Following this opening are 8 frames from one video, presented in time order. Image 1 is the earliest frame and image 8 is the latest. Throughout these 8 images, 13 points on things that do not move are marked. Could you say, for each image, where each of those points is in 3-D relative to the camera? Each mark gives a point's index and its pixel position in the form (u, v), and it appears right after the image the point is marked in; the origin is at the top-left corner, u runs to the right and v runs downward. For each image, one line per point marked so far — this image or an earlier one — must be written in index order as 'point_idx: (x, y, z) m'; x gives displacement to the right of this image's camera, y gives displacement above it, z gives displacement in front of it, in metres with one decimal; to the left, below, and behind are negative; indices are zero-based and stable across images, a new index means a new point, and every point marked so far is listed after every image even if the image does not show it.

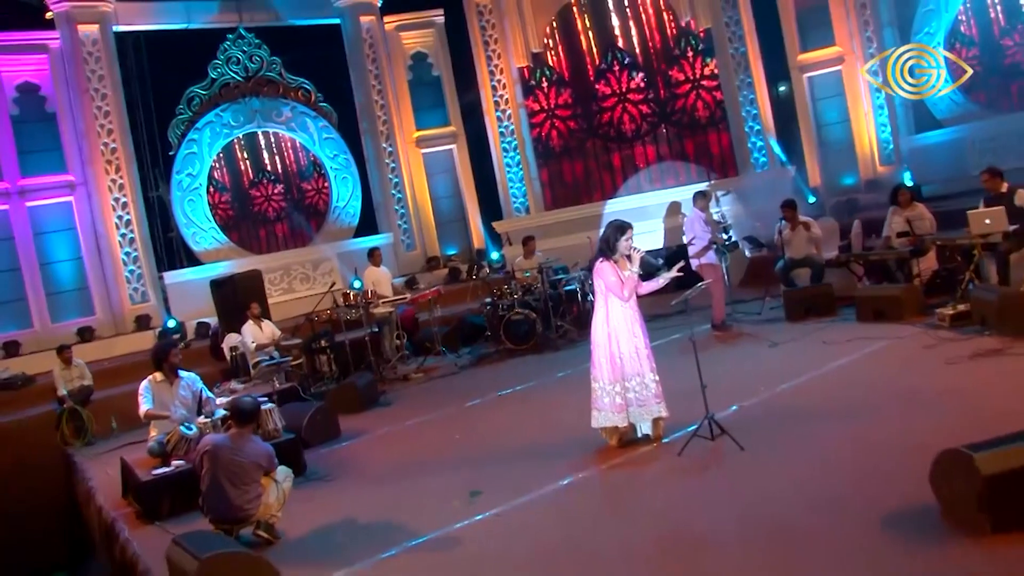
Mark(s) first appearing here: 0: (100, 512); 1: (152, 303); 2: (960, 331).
0: (-2.1, -1.1, +4.9) m
1: (-3.9, -0.2, +10.3) m
2: (+2.5, -0.2, +5.3) m
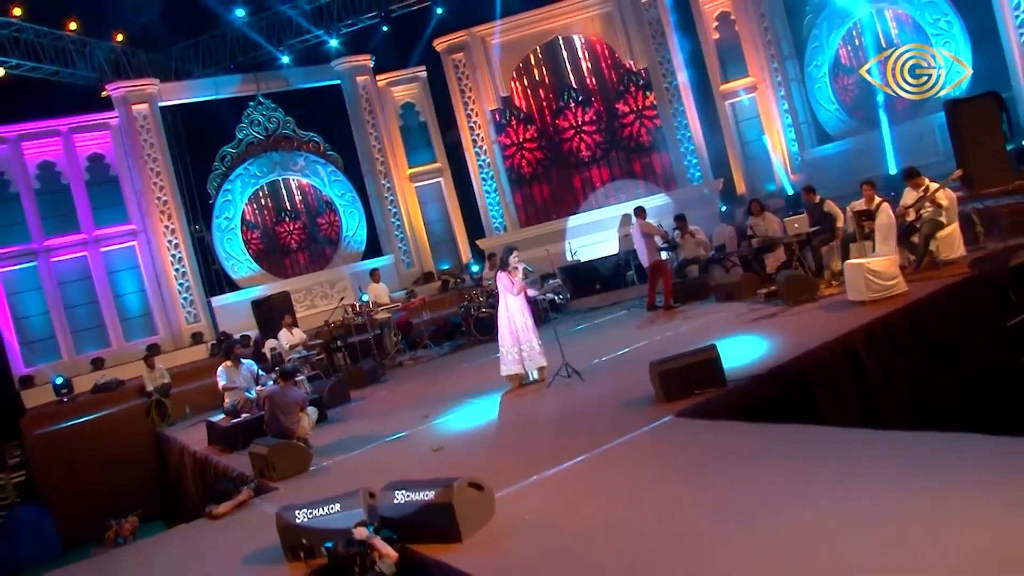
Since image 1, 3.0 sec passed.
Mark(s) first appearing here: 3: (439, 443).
0: (-2.5, -1.3, +7.4) m
1: (-4.2, -0.5, +12.9) m
2: (+2.1, -0.1, +7.7) m
3: (-0.4, -0.8, +5.2) m
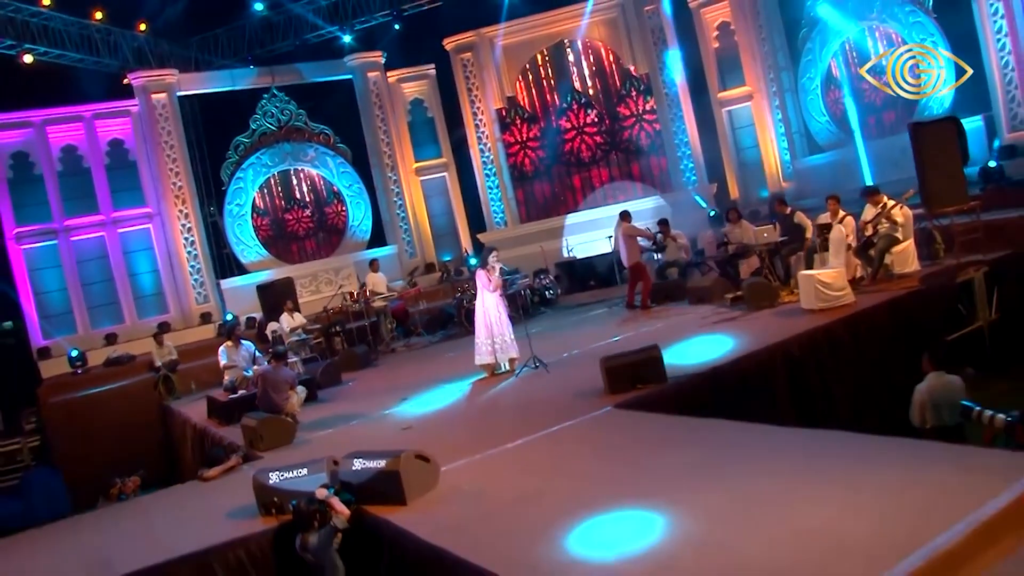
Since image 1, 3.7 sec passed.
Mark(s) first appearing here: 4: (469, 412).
0: (-2.7, -1.2, +8.0) m
1: (-4.3, -0.2, +13.5) m
2: (+1.9, -0.2, +8.2) m
3: (-0.6, -0.8, +5.8) m
4: (-0.3, -0.8, +5.8) m
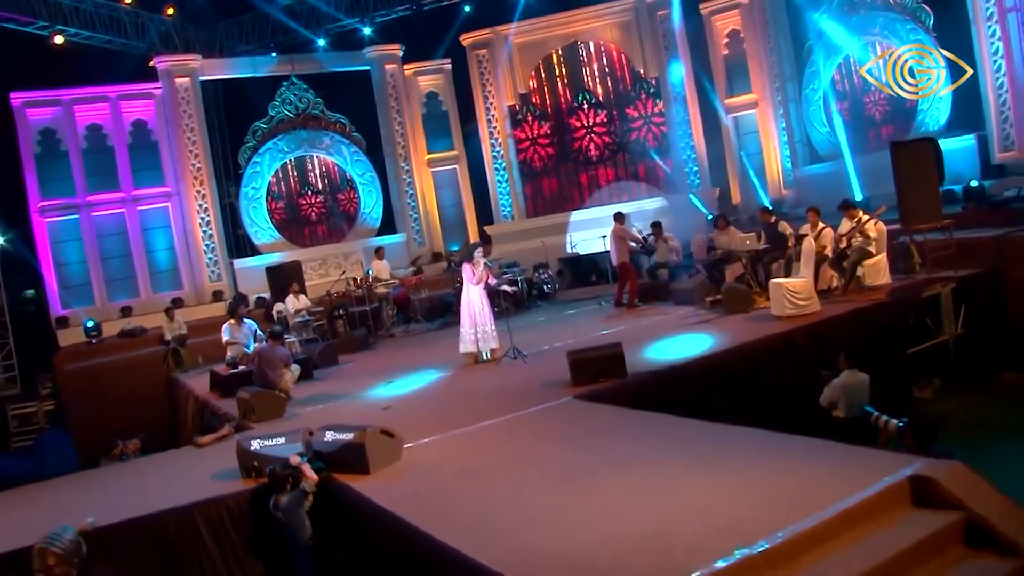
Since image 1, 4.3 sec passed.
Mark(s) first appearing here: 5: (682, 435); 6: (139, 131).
0: (-2.9, -1.0, +8.5) m
1: (-4.2, +0.1, +14.0) m
2: (+1.8, -0.2, +8.6) m
3: (-0.8, -0.8, +6.3) m
4: (-0.4, -0.7, +6.3) m
5: (+0.8, -0.7, +4.5) m
6: (-5.5, +2.3, +14.1) m
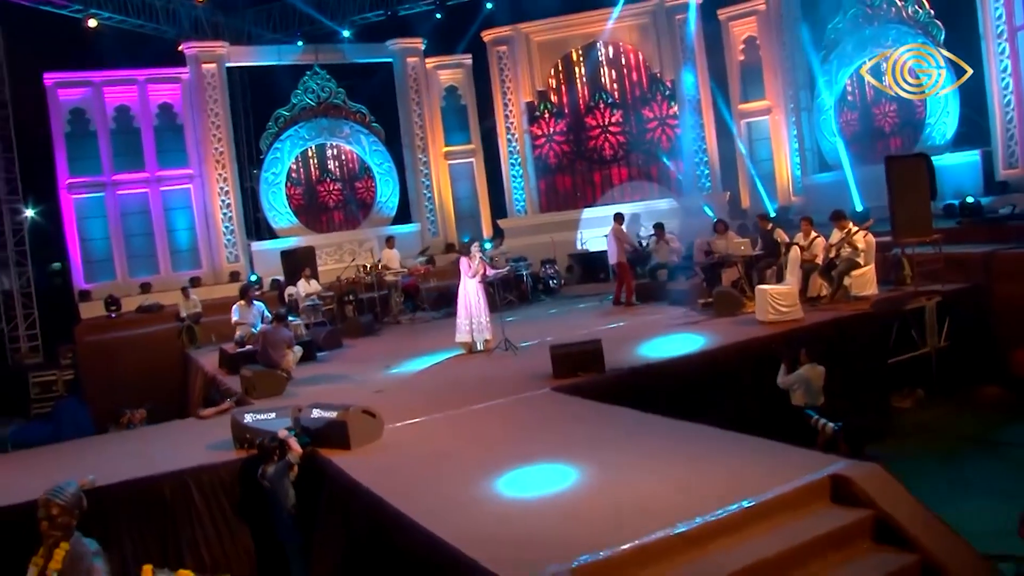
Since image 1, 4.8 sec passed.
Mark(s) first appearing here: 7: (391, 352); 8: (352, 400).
0: (-2.9, -0.8, +8.9) m
1: (-4.1, +0.4, +14.5) m
2: (+1.8, -0.2, +8.9) m
3: (-0.9, -0.7, +6.6) m
4: (-0.5, -0.7, +6.6) m
5: (+0.7, -0.7, +4.9) m
6: (-5.3, +2.6, +14.5) m
7: (-1.1, -0.6, +8.6) m
8: (-1.1, -0.7, +6.3) m
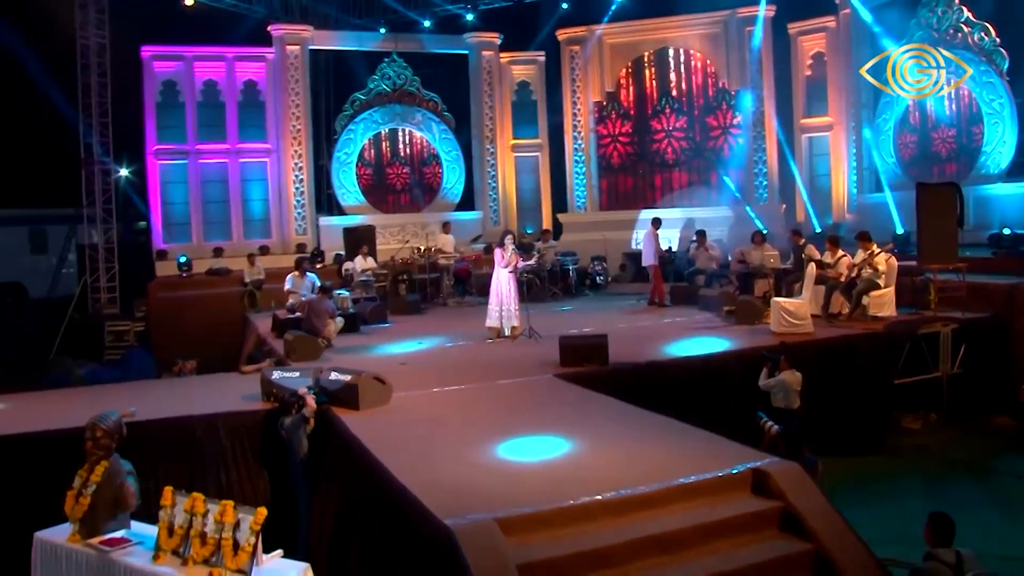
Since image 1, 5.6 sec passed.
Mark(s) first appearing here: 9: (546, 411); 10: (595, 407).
0: (-2.6, -0.5, +9.7) m
1: (-3.3, +0.8, +15.3) m
2: (+2.1, -0.3, +9.3) m
3: (-0.8, -0.6, +7.3) m
4: (-0.4, -0.5, +7.2) m
5: (+0.6, -0.7, +5.4) m
6: (-4.3, +3.2, +15.4) m
7: (-0.8, -0.4, +9.2) m
8: (-1.0, -0.6, +6.9) m
9: (+0.2, -0.7, +5.6) m
10: (+0.5, -0.7, +5.6) m
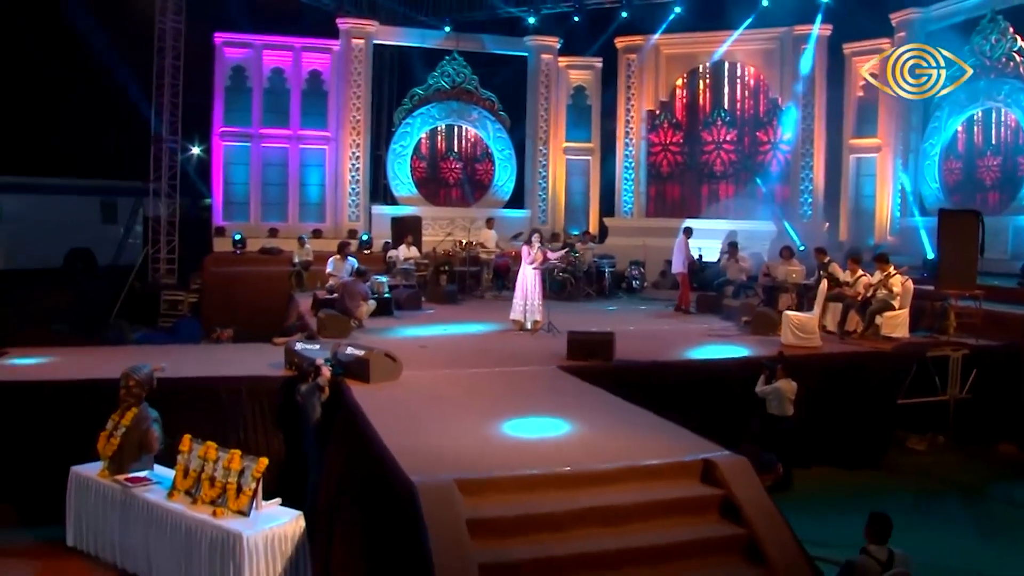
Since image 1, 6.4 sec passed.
0: (-2.3, -0.3, +10.3) m
1: (-2.5, +1.1, +15.9) m
2: (+2.3, -0.4, +9.6) m
3: (-0.7, -0.5, +7.8) m
4: (-0.3, -0.5, +7.7) m
5: (+0.6, -0.7, +5.8) m
6: (-3.3, +3.5, +16.1) m
7: (-0.6, -0.3, +9.7) m
8: (-0.9, -0.5, +7.4) m
9: (+0.2, -0.7, +6.0) m
10: (+0.5, -0.7, +6.0) m
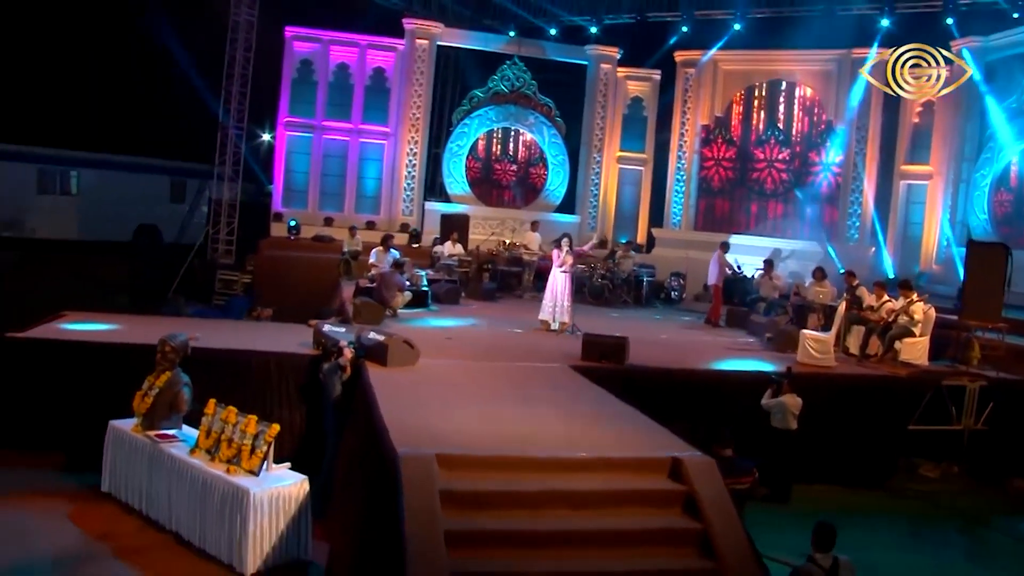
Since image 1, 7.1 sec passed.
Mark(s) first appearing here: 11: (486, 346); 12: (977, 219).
0: (-2.0, -0.1, +10.8) m
1: (-1.7, +1.2, +16.5) m
2: (+2.6, -0.6, +9.9) m
3: (-0.5, -0.4, +8.2) m
4: (-0.1, -0.5, +8.1) m
5: (+0.6, -0.8, +6.1) m
6: (-2.3, +3.7, +16.7) m
7: (-0.3, -0.3, +10.1) m
8: (-0.7, -0.4, +7.8) m
9: (+0.2, -0.7, +6.3) m
10: (+0.5, -0.7, +6.4) m
11: (-0.2, -0.5, +7.8) m
12: (+7.0, +1.0, +14.2) m
